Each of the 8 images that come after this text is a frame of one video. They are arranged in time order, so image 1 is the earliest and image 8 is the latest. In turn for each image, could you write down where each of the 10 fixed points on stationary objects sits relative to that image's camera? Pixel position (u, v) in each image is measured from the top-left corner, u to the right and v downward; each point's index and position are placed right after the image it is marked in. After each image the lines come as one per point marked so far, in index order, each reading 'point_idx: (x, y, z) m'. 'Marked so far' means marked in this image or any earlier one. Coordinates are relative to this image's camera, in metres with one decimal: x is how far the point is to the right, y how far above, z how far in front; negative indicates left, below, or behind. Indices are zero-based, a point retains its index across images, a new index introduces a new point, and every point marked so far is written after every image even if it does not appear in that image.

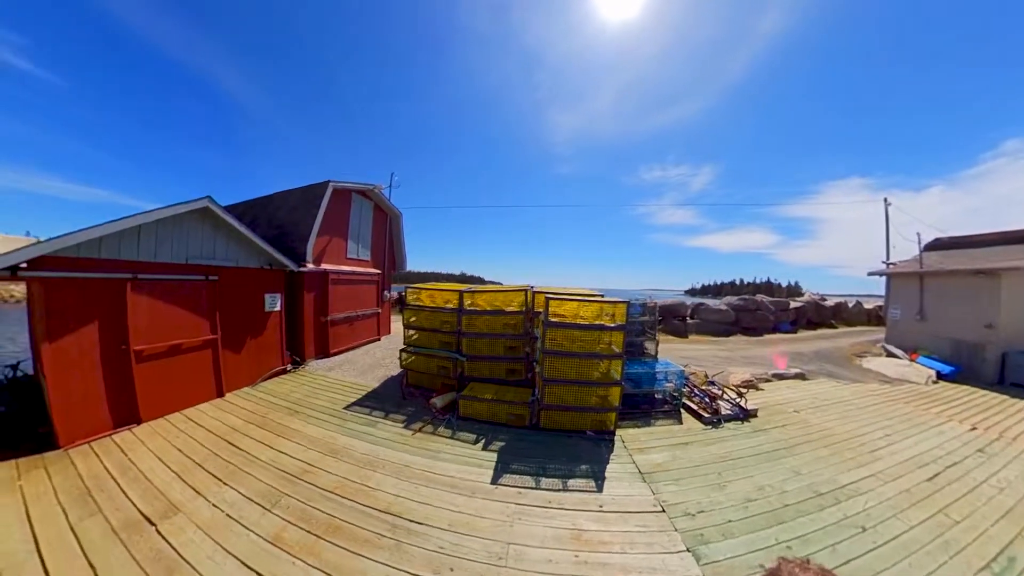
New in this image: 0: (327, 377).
0: (-6.2, -2.6, +11.1) m
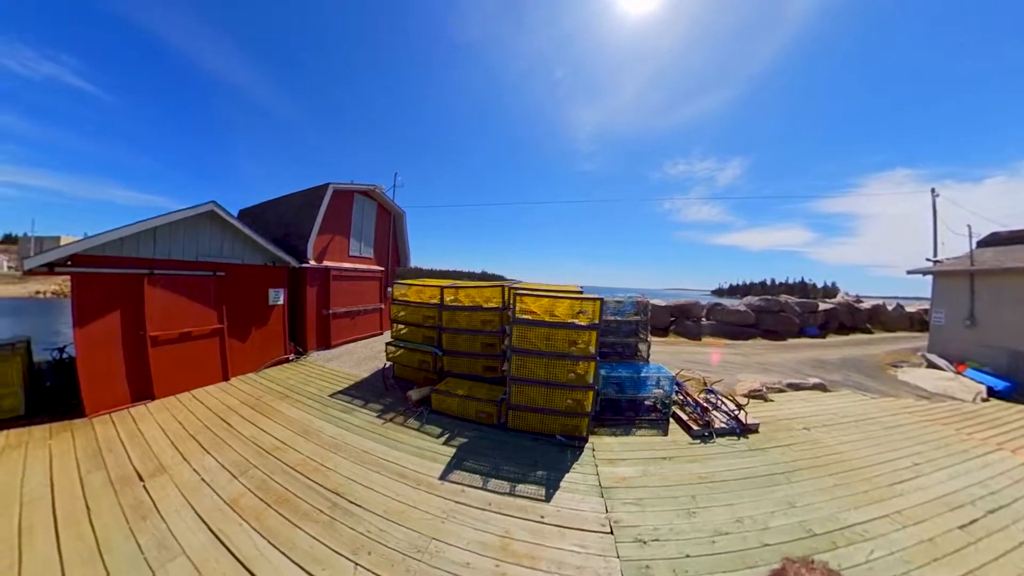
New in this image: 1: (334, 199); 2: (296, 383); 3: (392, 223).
0: (-6.2, -2.4, +11.1) m
1: (-6.8, +2.9, +12.4) m
2: (-6.5, -2.6, +10.3) m
3: (-5.8, +2.8, +15.5) m
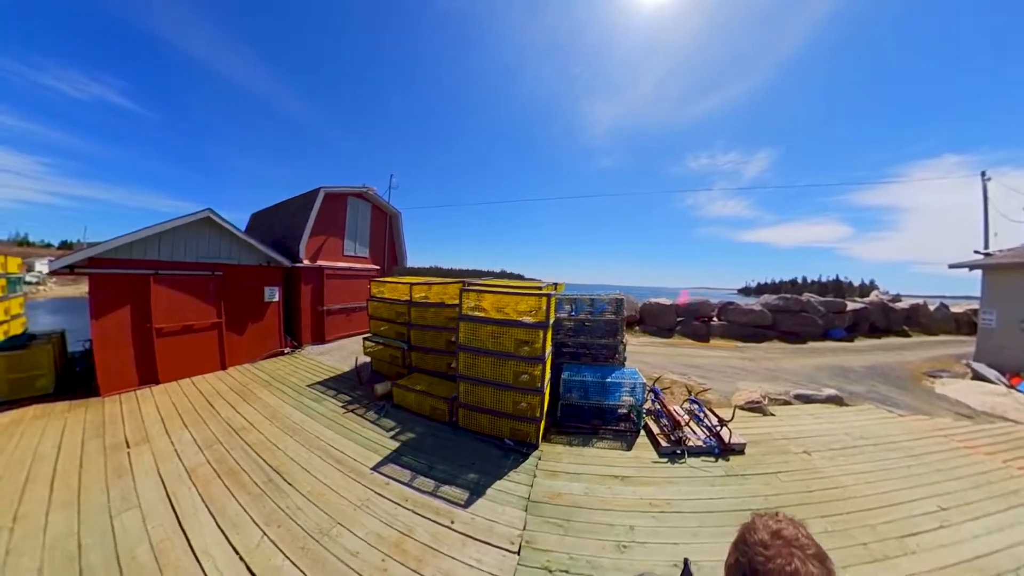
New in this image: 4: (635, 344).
0: (-6.4, -2.3, +10.9) m
1: (-7.0, +3.0, +12.3) m
2: (-6.7, -2.5, +10.1) m
3: (-5.8, +2.9, +15.3) m
4: (+3.4, -1.5, +9.3) m
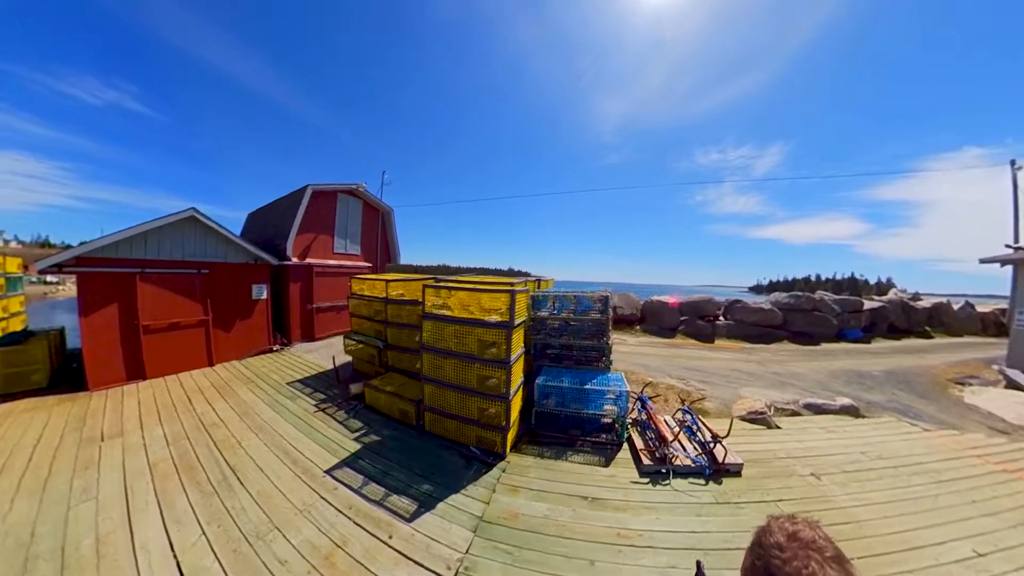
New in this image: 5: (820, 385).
0: (-6.6, -2.2, +10.7) m
1: (-7.1, +3.1, +12.0) m
2: (-6.9, -2.4, +9.9) m
3: (-5.8, +3.0, +15.0) m
4: (+3.2, -1.5, +8.8) m
5: (+5.3, -1.7, +5.8) m
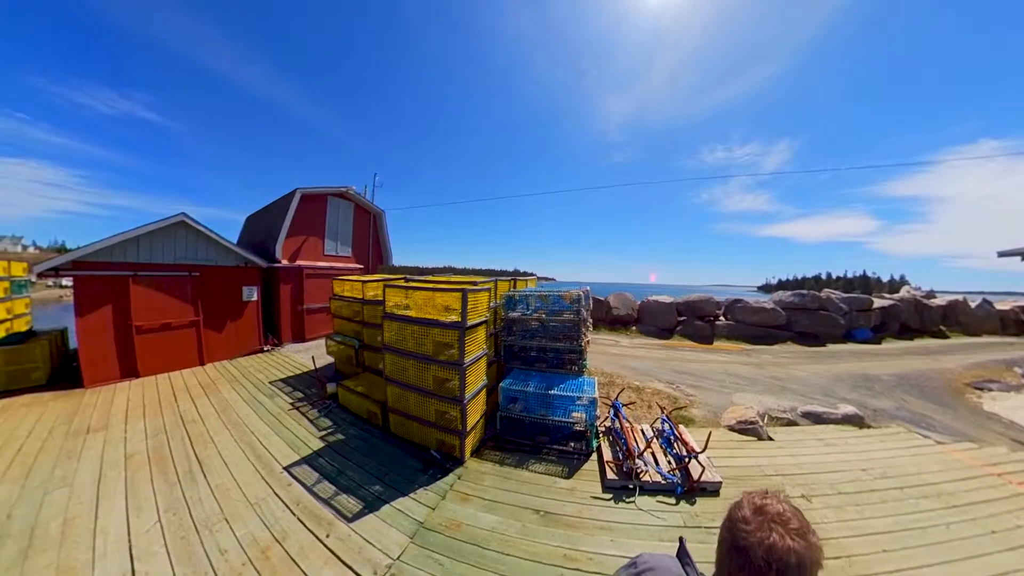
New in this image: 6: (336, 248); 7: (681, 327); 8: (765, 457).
0: (-6.9, -2.3, +10.5) m
1: (-7.4, +3.1, +11.8) m
2: (-7.2, -2.5, +9.7) m
3: (-6.1, +3.0, +14.8) m
4: (+2.9, -1.4, +8.4) m
5: (+4.9, -1.6, +5.3) m
6: (-6.9, +1.6, +13.2) m
7: (+5.0, -1.1, +9.9) m
8: (+2.6, -1.7, +3.4) m
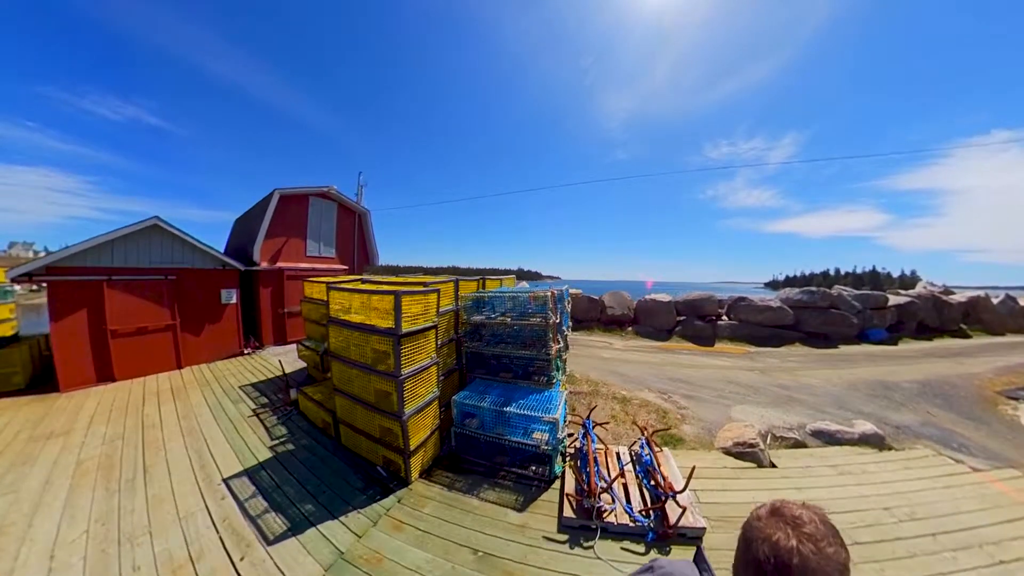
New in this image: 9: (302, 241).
0: (-7.2, -2.3, +10.0) m
1: (-7.7, +3.0, +11.4) m
2: (-7.5, -2.5, +9.3) m
3: (-6.4, +2.9, +14.3) m
4: (+2.5, -1.4, +7.8) m
5: (+4.5, -1.6, +4.7) m
6: (-7.2, +1.5, +12.8) m
7: (+4.7, -1.1, +9.3) m
8: (+2.2, -1.7, +2.8) m
9: (-7.5, +1.7, +12.1) m
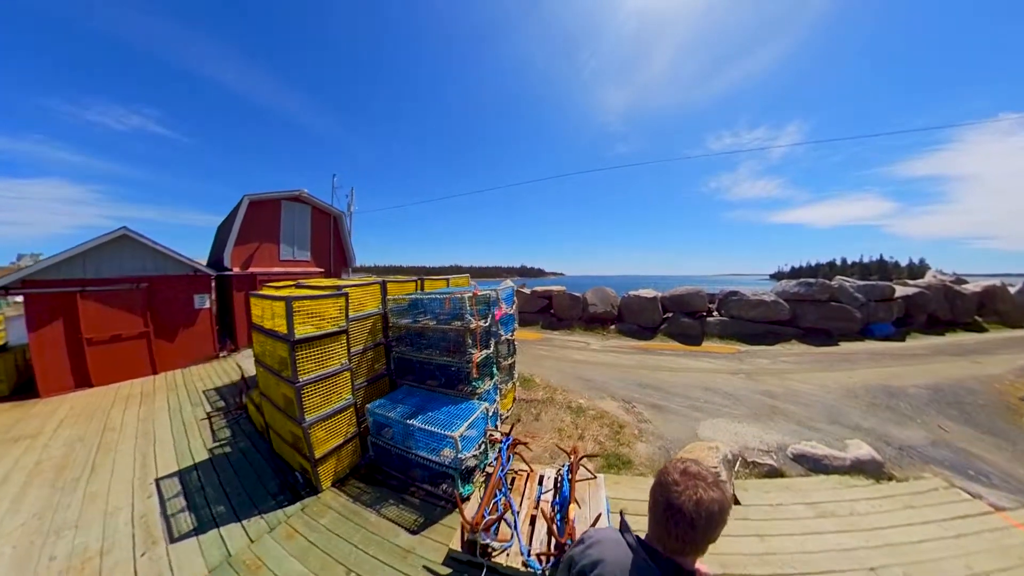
0: (-7.8, -2.4, +9.5) m
1: (-8.5, +3.0, +10.8) m
2: (-8.2, -2.6, +8.8) m
3: (-7.0, +2.9, +13.7) m
4: (+1.8, -1.3, +7.2) m
5: (+3.8, -1.5, +4.0) m
6: (-7.9, +1.5, +12.2) m
7: (+4.0, -0.9, +8.6) m
8: (+1.4, -1.7, +2.2) m
9: (-8.2, +1.7, +11.6) m
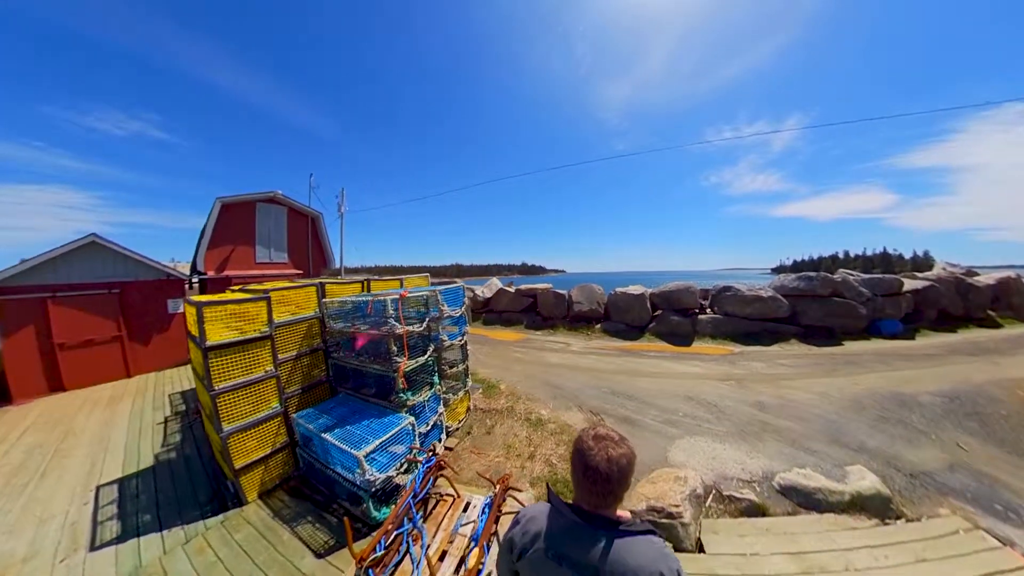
0: (-8.3, -2.4, +9.1) m
1: (-9.0, +3.0, +10.4) m
2: (-8.7, -2.6, +8.3) m
3: (-7.5, +2.9, +13.2) m
4: (+1.3, -1.3, +6.6) m
5: (+3.2, -1.4, +3.5) m
6: (-8.4, +1.5, +11.7) m
7: (+3.5, -0.8, +8.1) m
8: (+0.8, -1.6, +1.6) m
9: (-8.7, +1.7, +11.1) m
